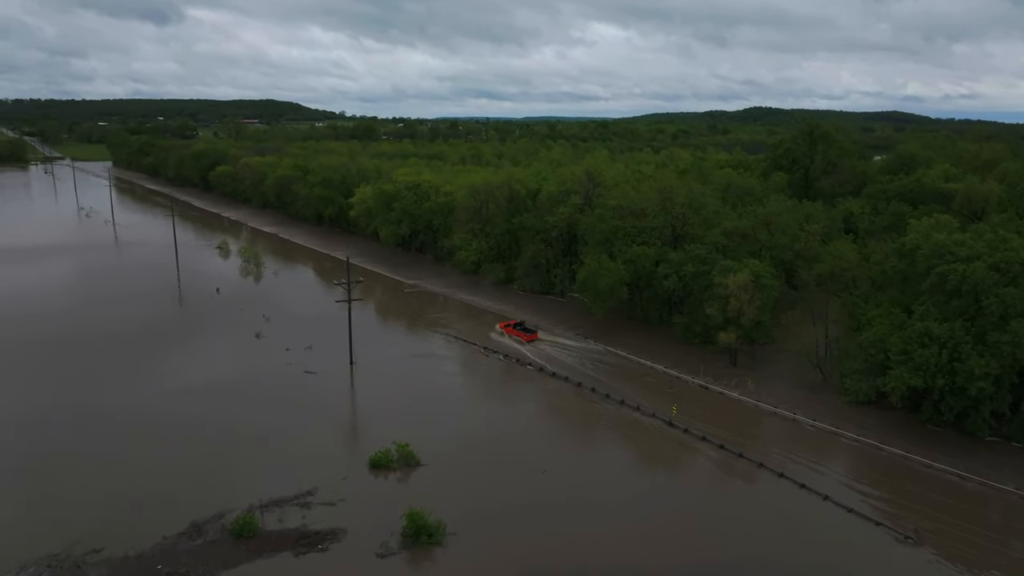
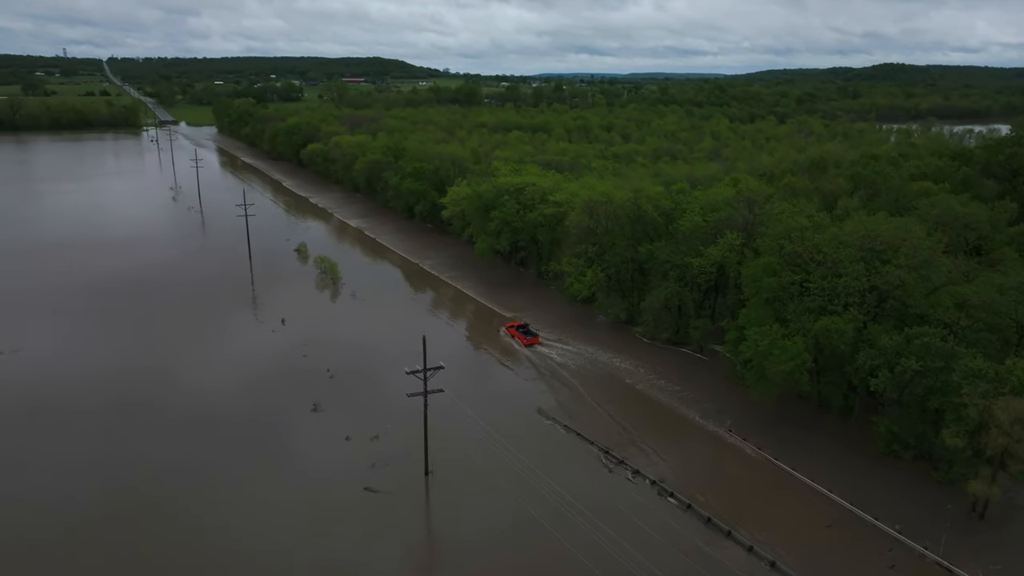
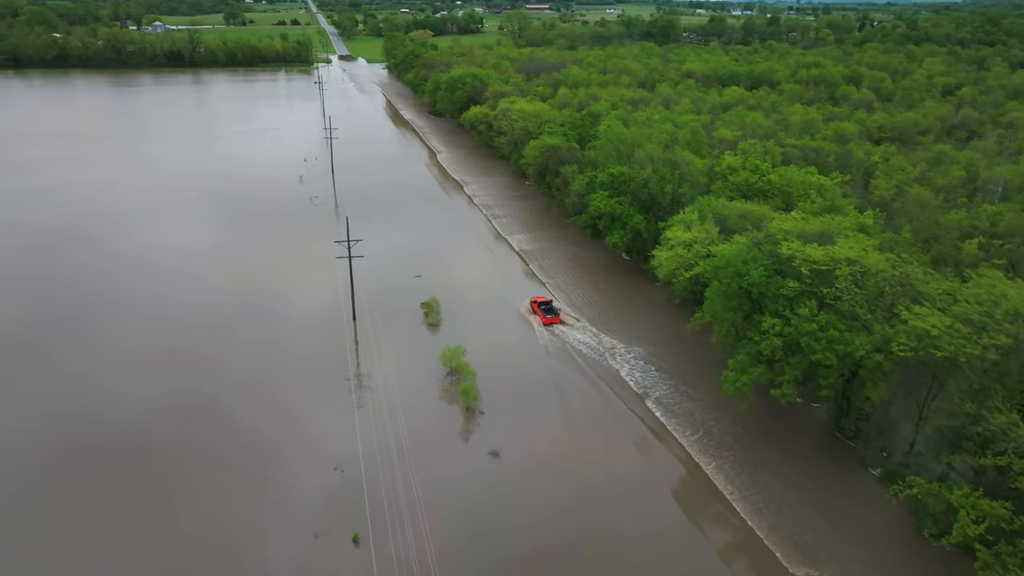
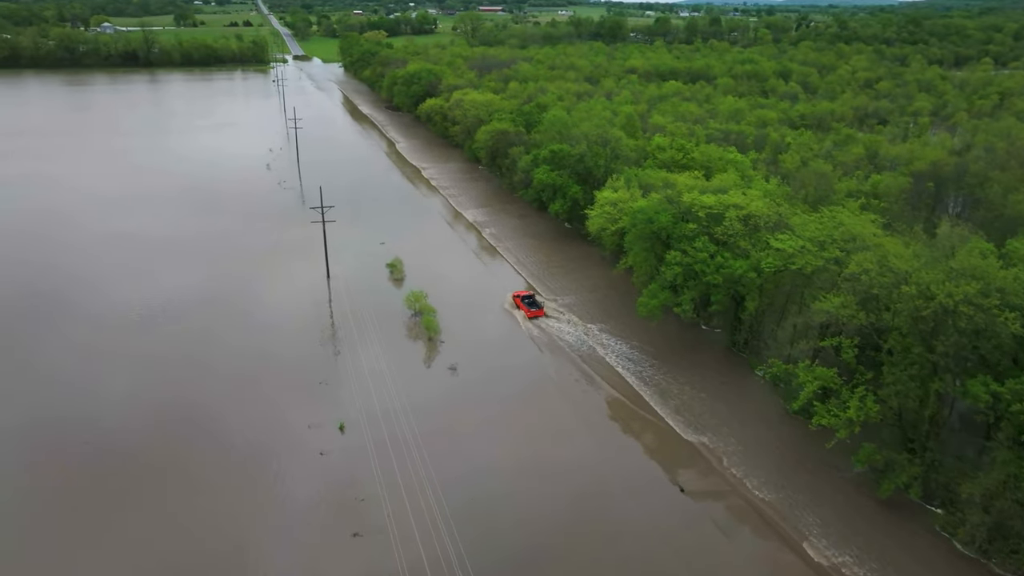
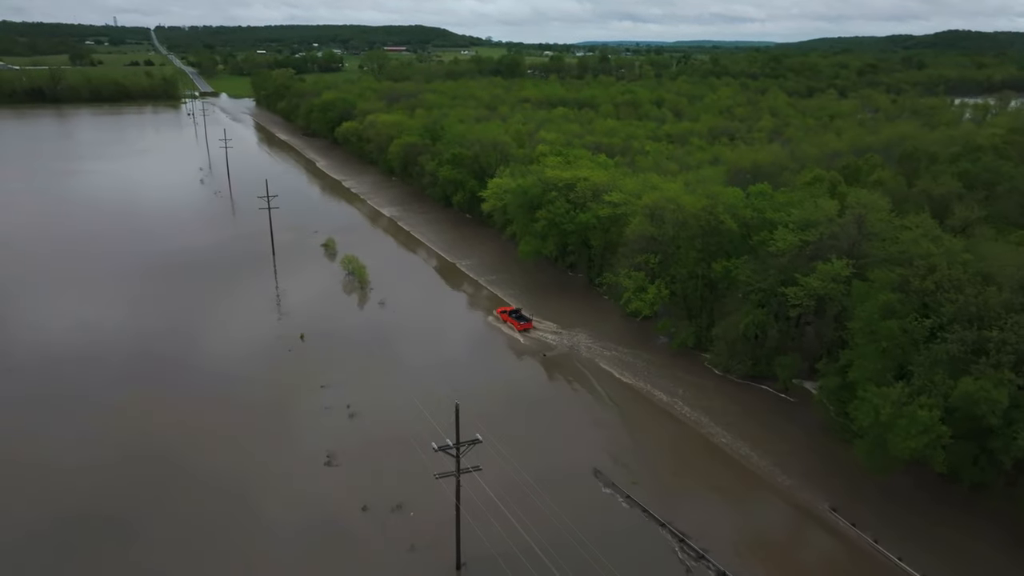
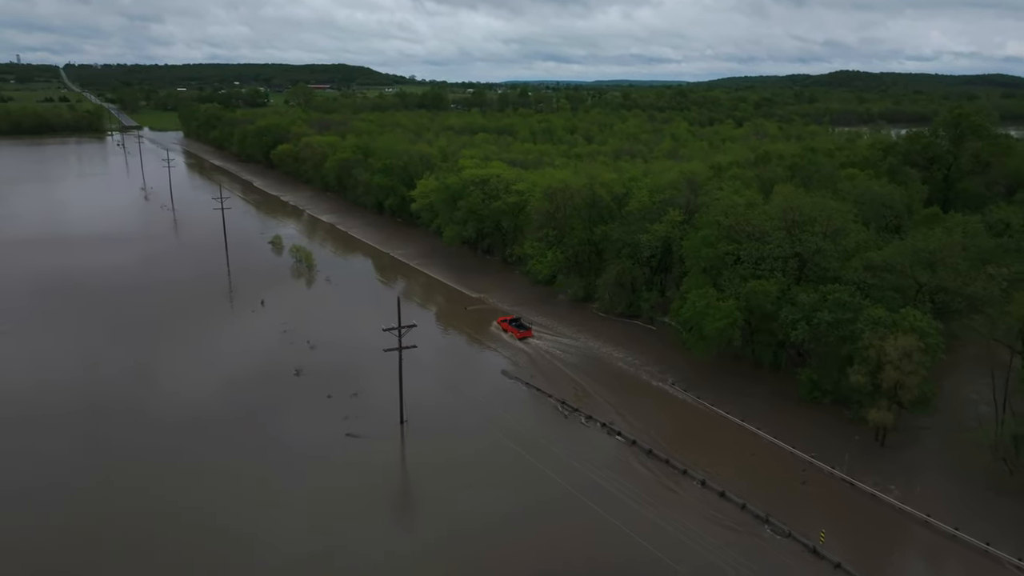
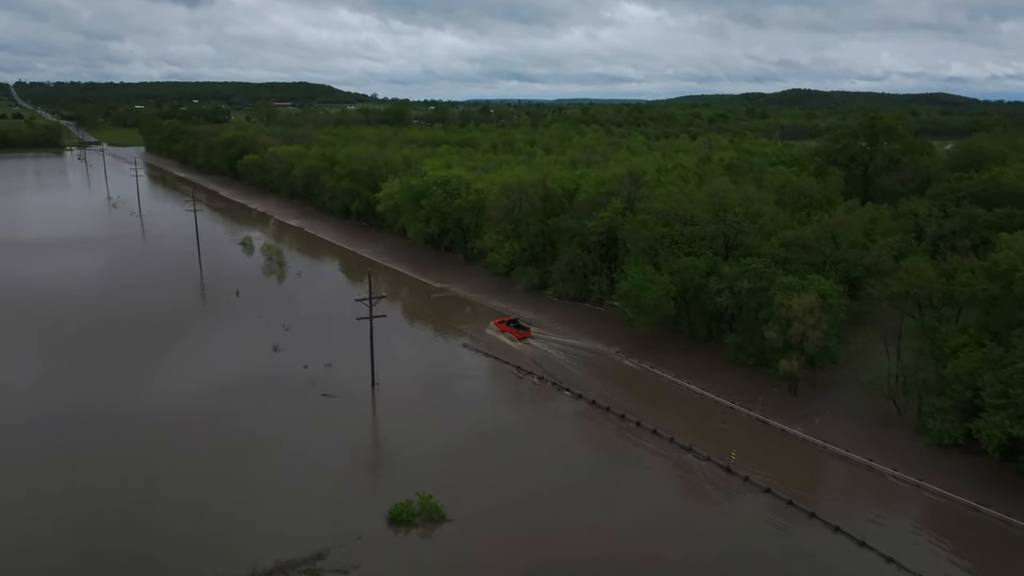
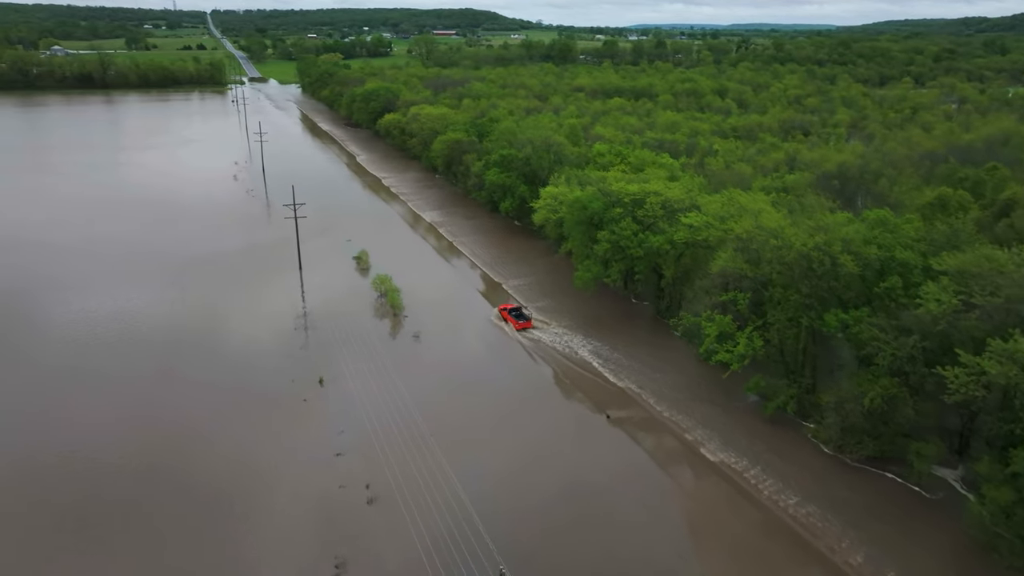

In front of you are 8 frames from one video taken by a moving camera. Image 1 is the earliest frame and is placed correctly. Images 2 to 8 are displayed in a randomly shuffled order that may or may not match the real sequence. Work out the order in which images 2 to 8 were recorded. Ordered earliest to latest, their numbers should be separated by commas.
7, 6, 2, 5, 8, 4, 3
